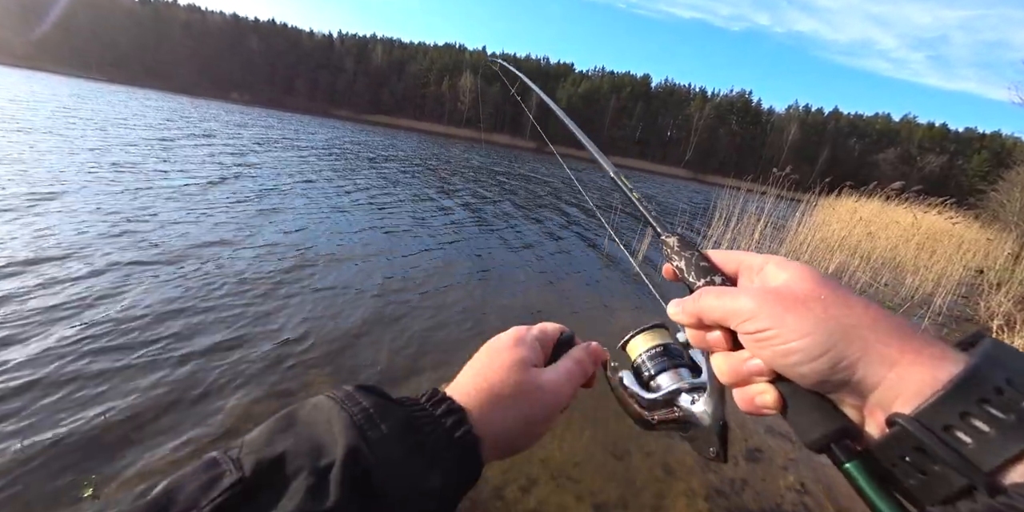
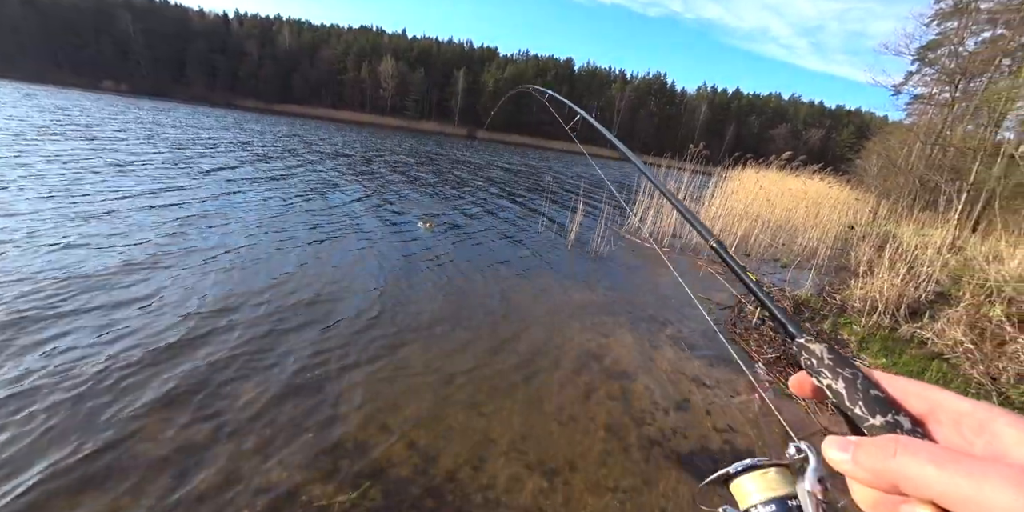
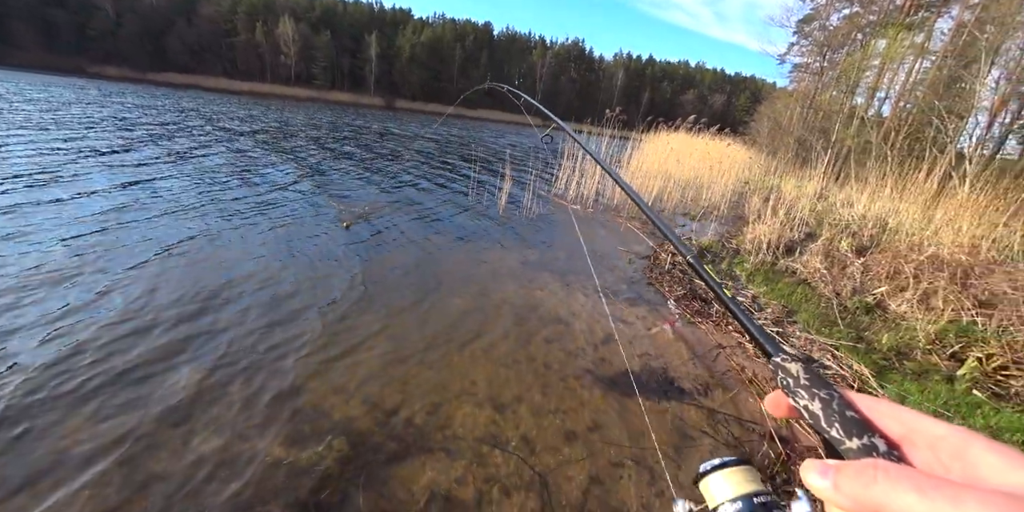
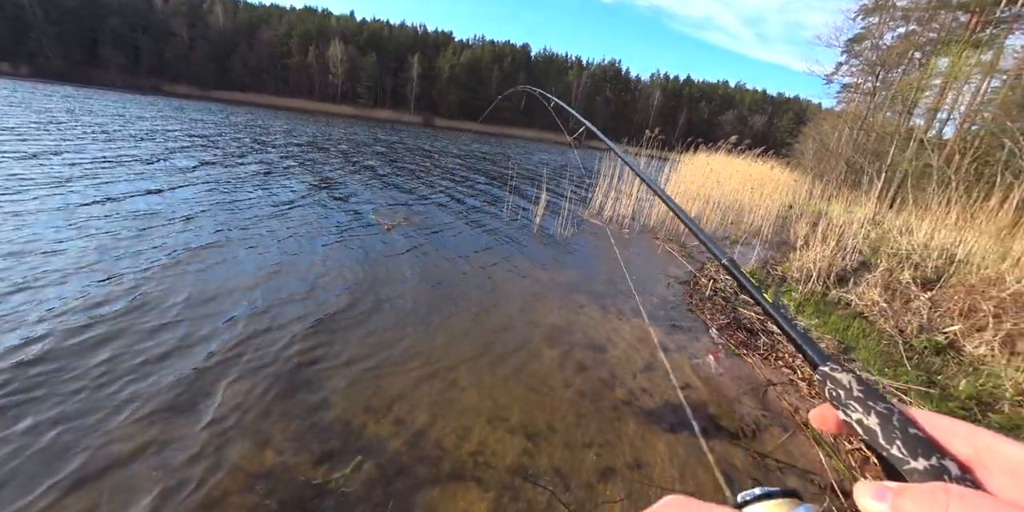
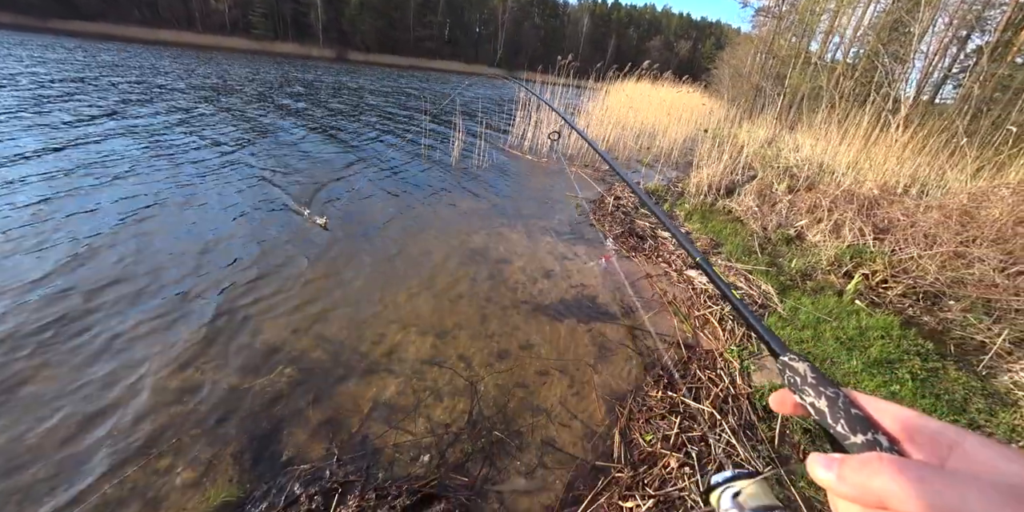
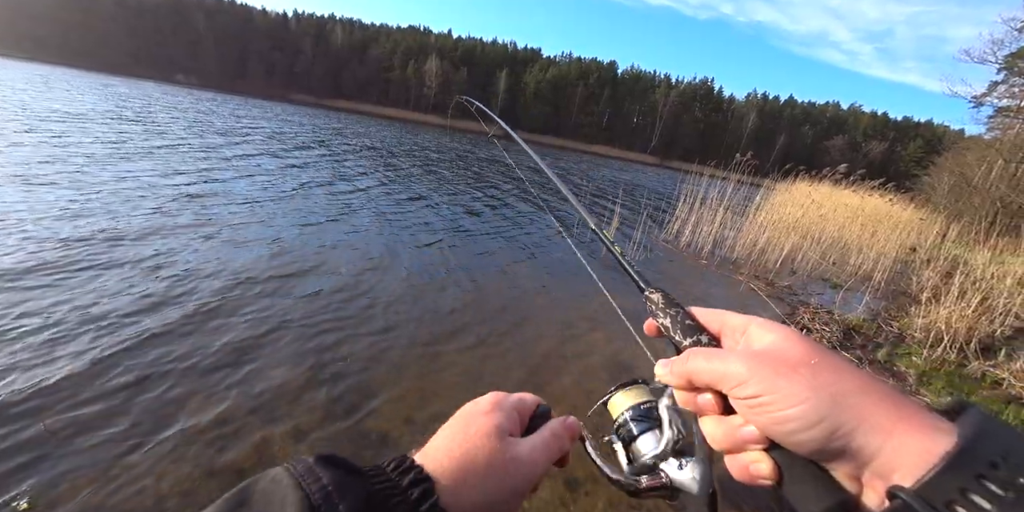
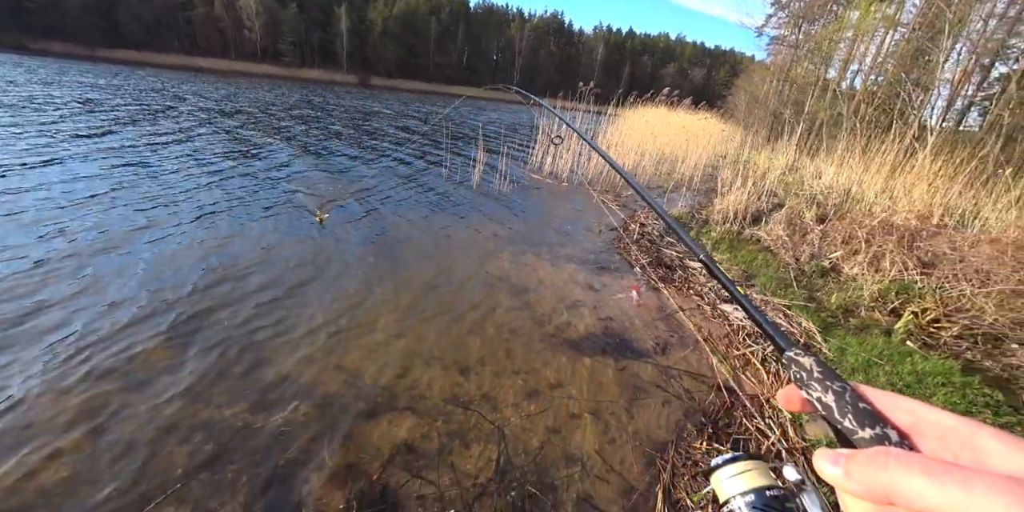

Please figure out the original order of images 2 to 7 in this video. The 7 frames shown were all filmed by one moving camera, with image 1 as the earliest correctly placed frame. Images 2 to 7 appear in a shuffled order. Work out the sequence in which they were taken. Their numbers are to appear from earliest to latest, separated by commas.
6, 2, 4, 3, 7, 5
